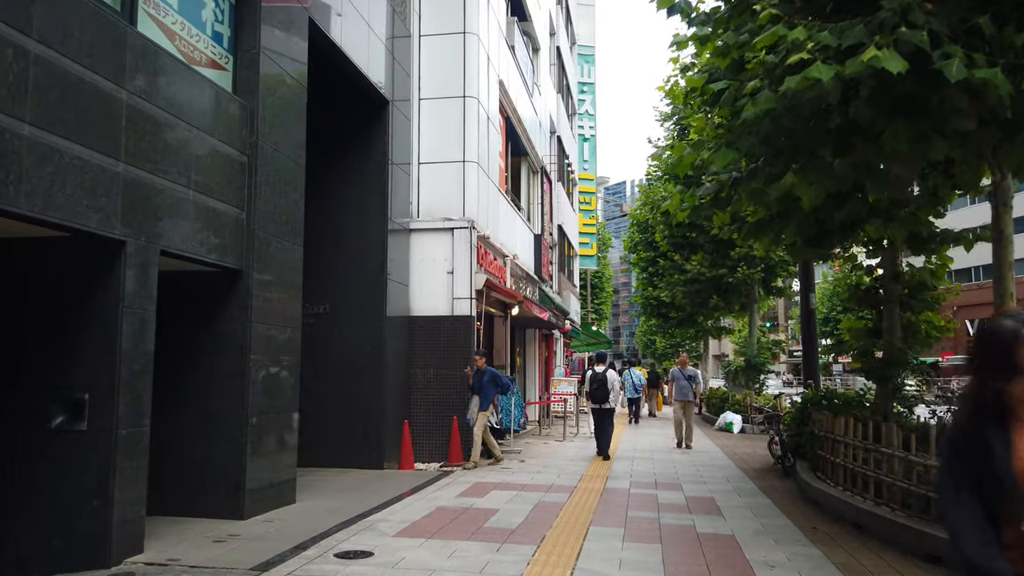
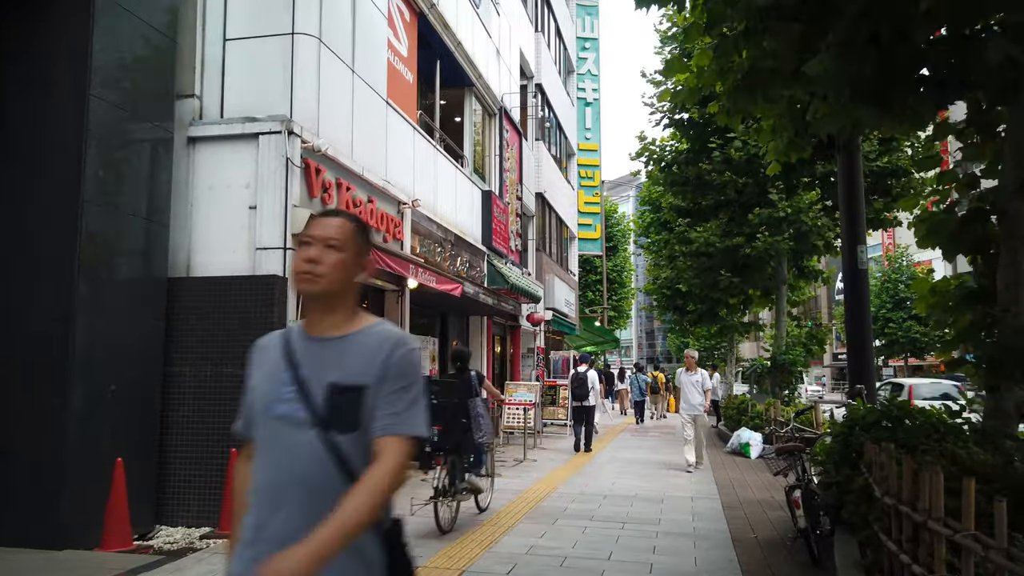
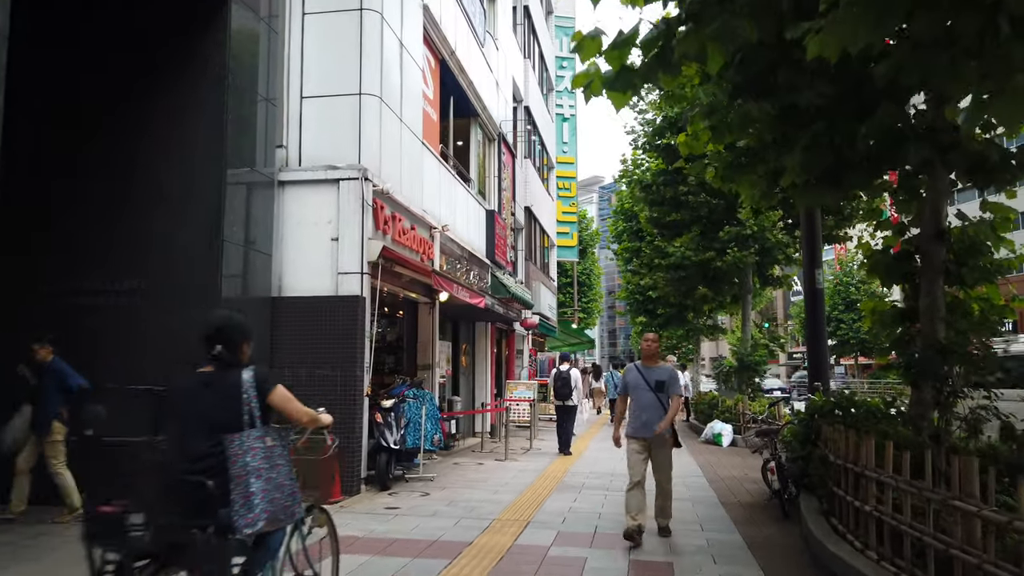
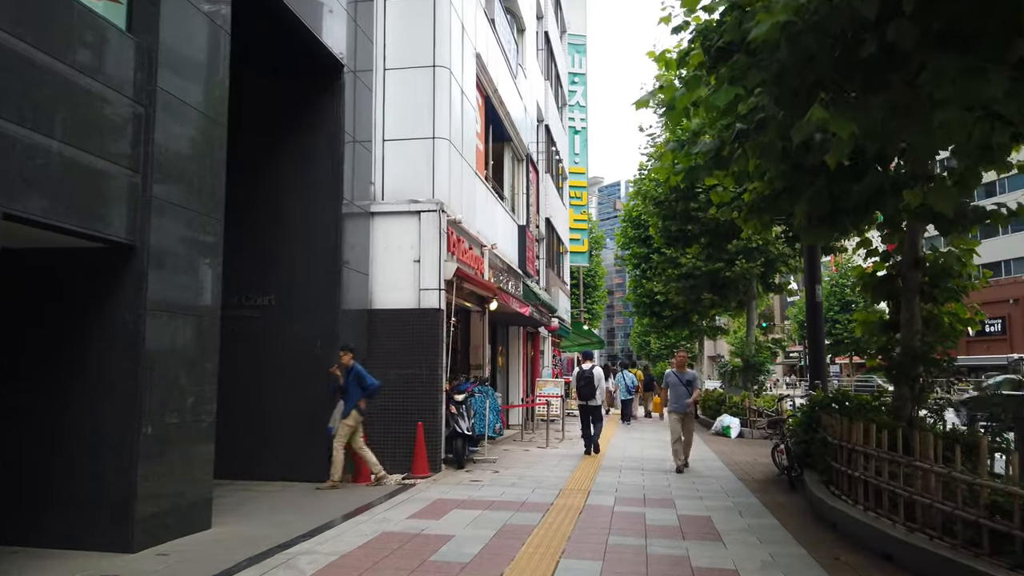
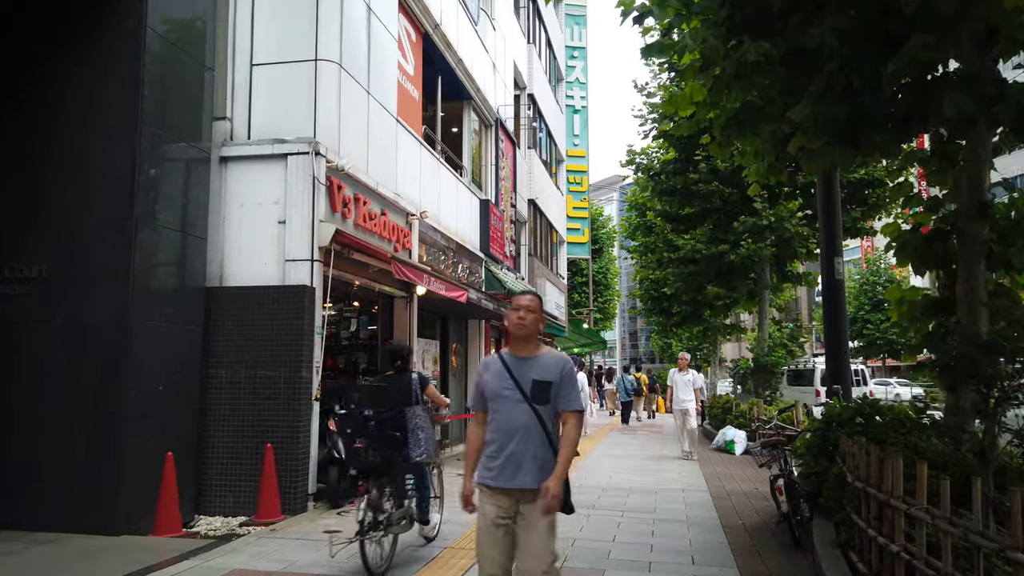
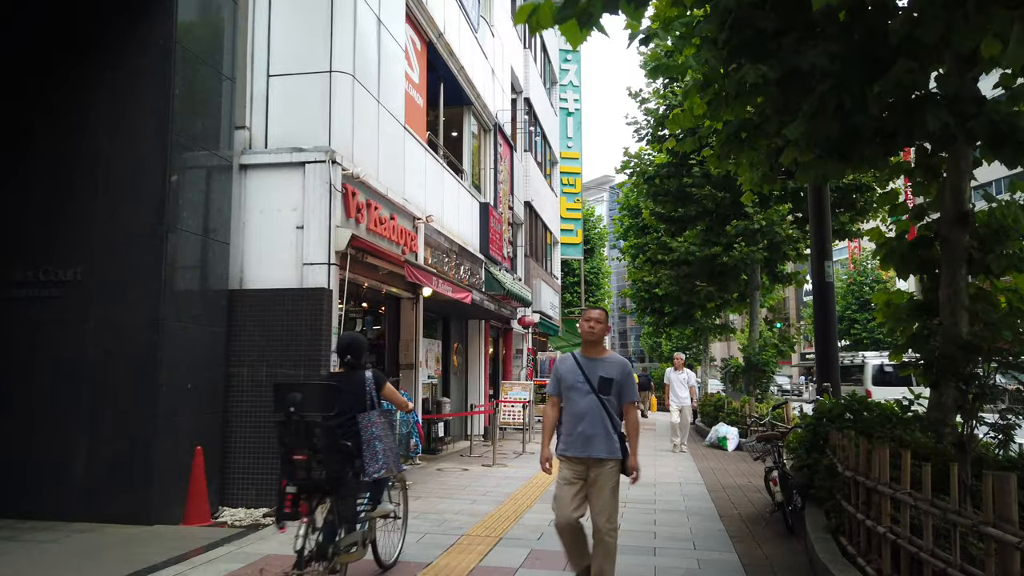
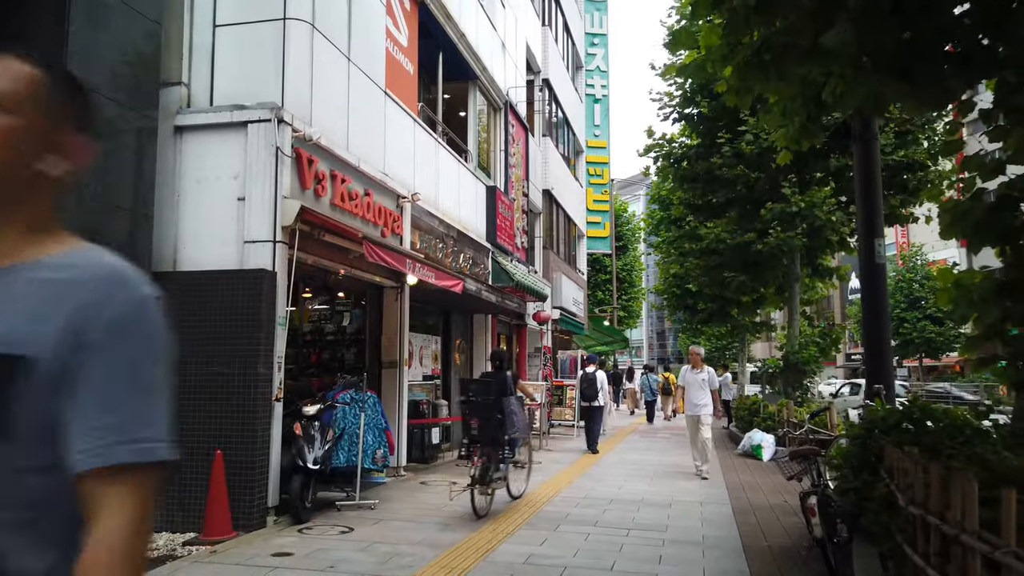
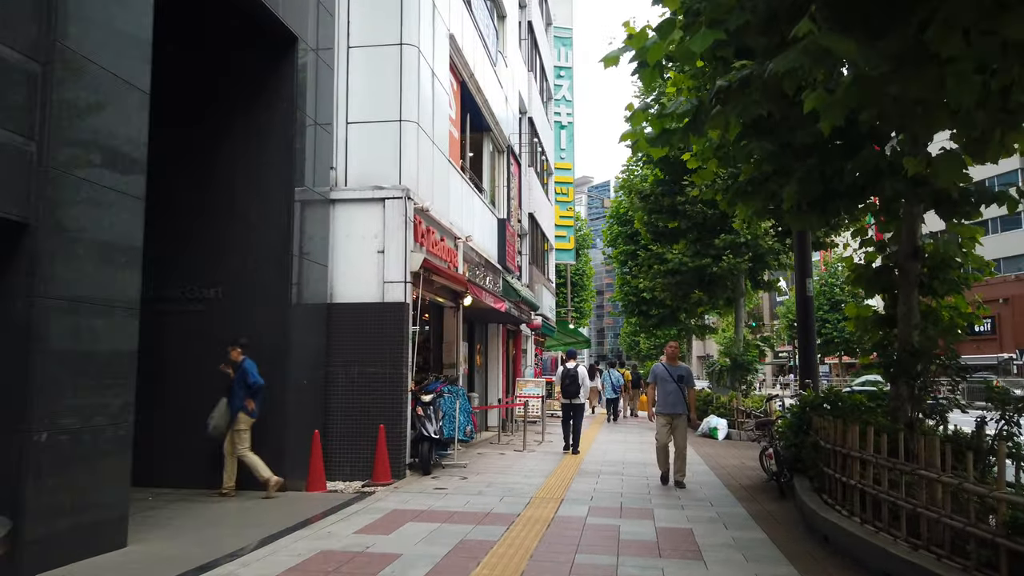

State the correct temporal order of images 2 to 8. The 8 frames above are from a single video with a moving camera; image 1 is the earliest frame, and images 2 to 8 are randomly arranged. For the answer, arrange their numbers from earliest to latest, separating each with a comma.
4, 8, 3, 6, 5, 2, 7
